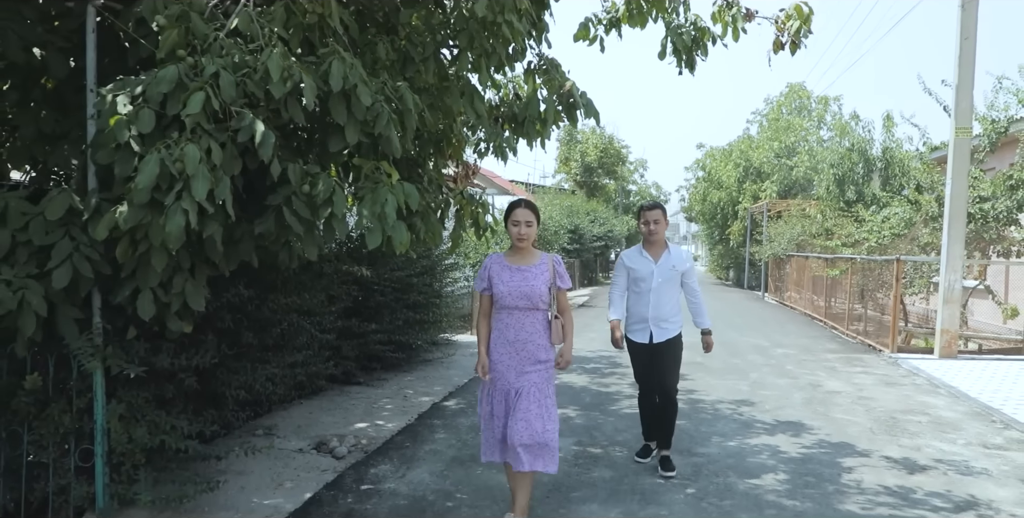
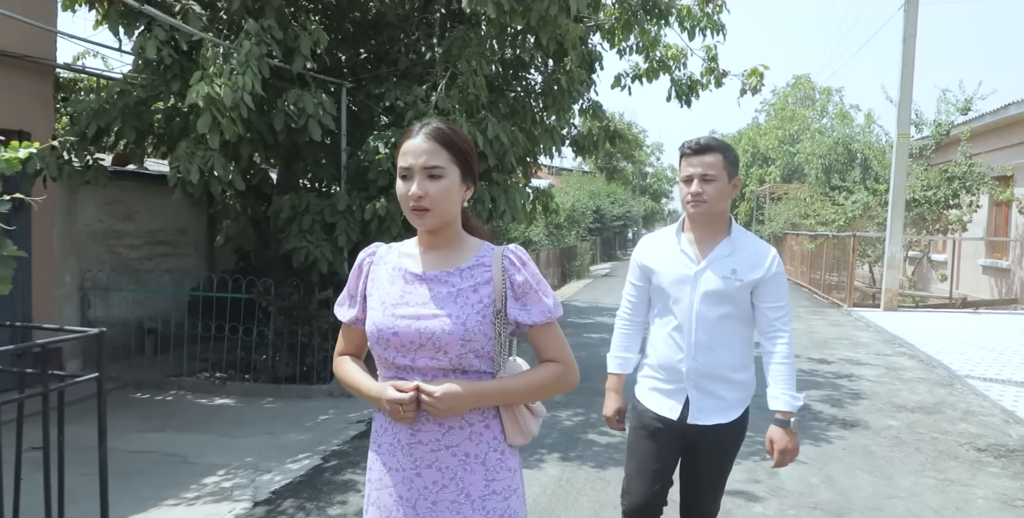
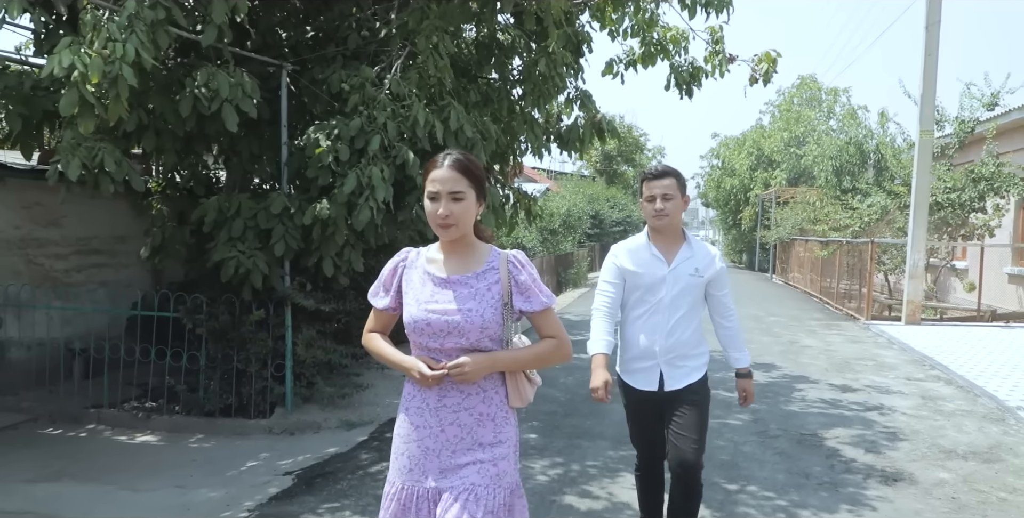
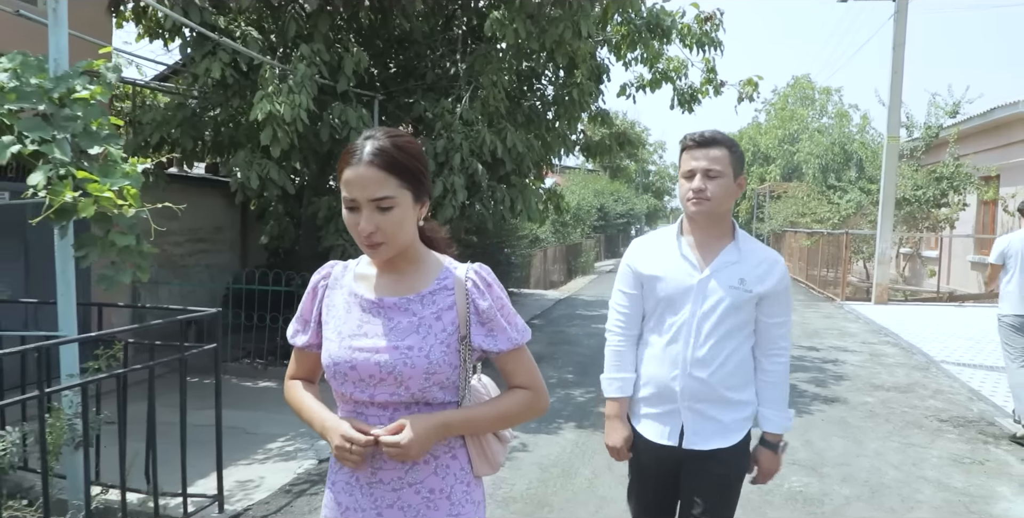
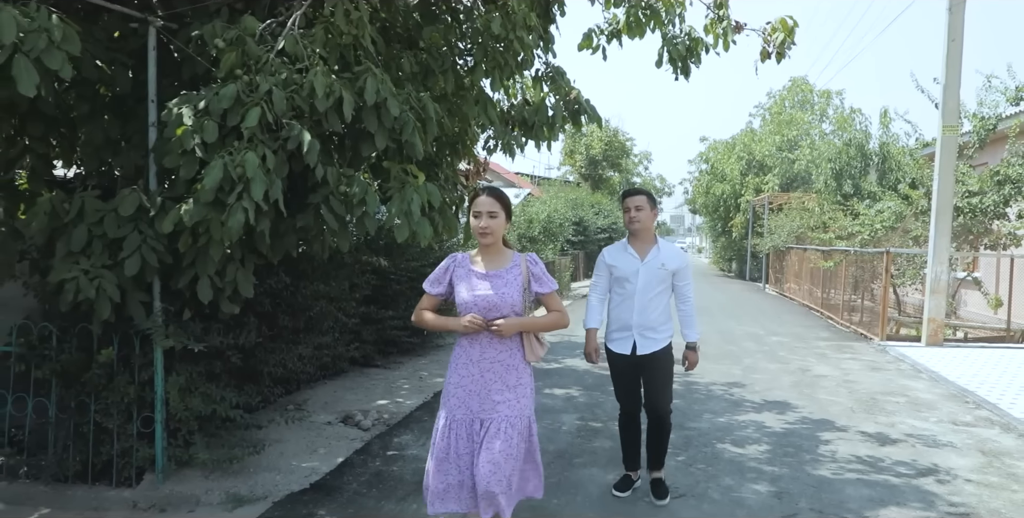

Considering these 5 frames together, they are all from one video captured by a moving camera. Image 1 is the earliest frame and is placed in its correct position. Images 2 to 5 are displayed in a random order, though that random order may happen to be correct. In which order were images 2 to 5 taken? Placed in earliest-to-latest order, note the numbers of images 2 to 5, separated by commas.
5, 3, 2, 4
